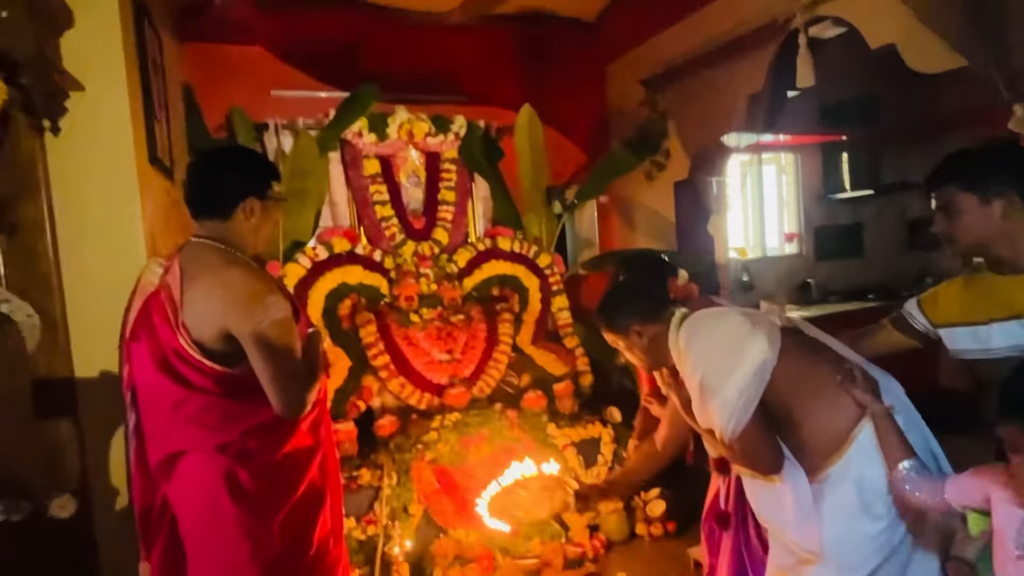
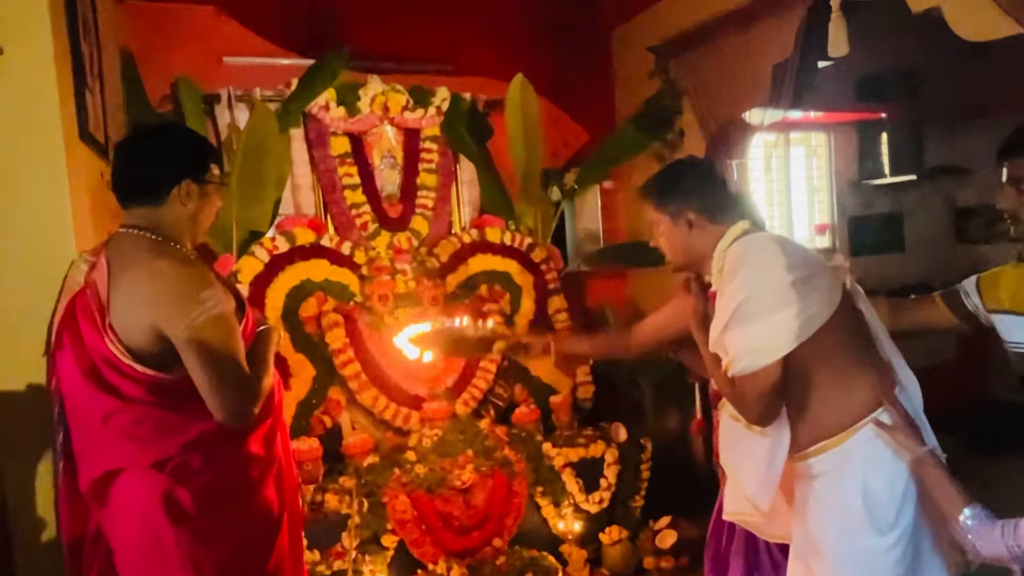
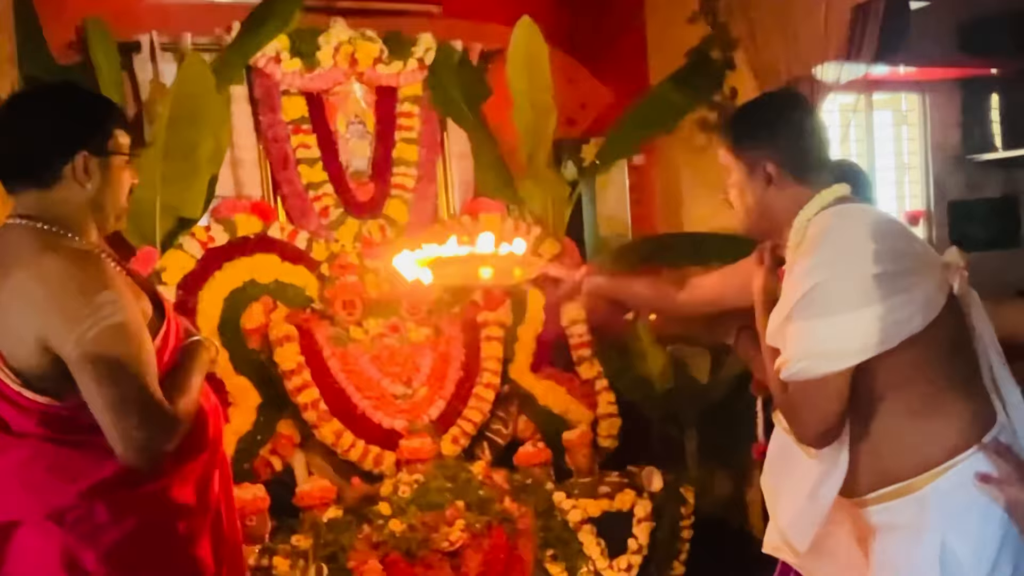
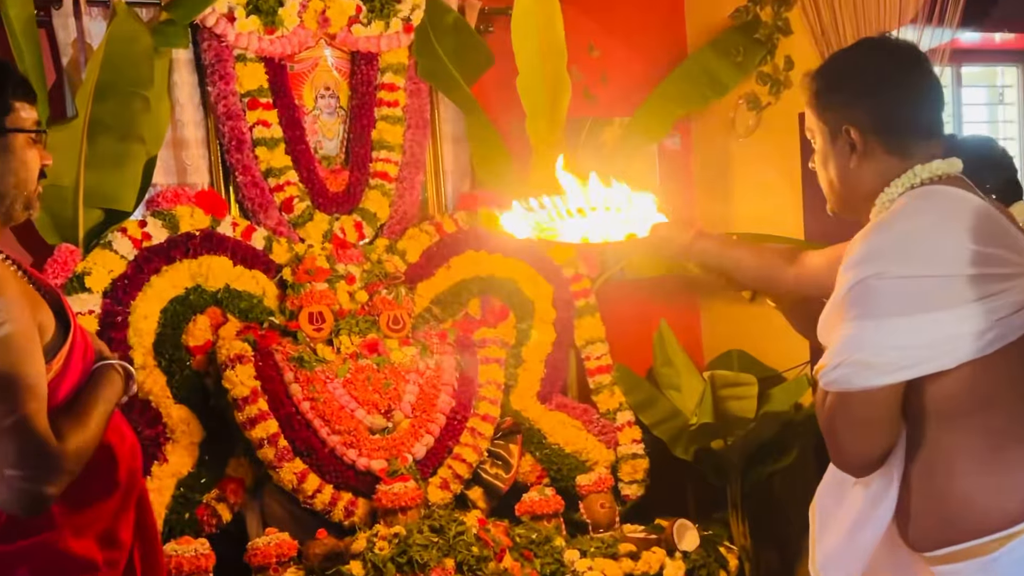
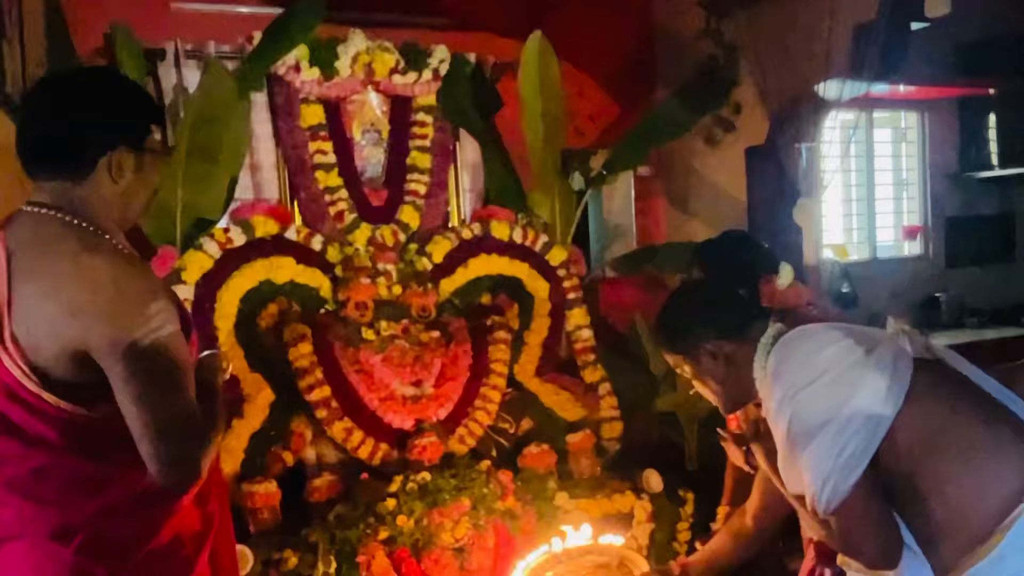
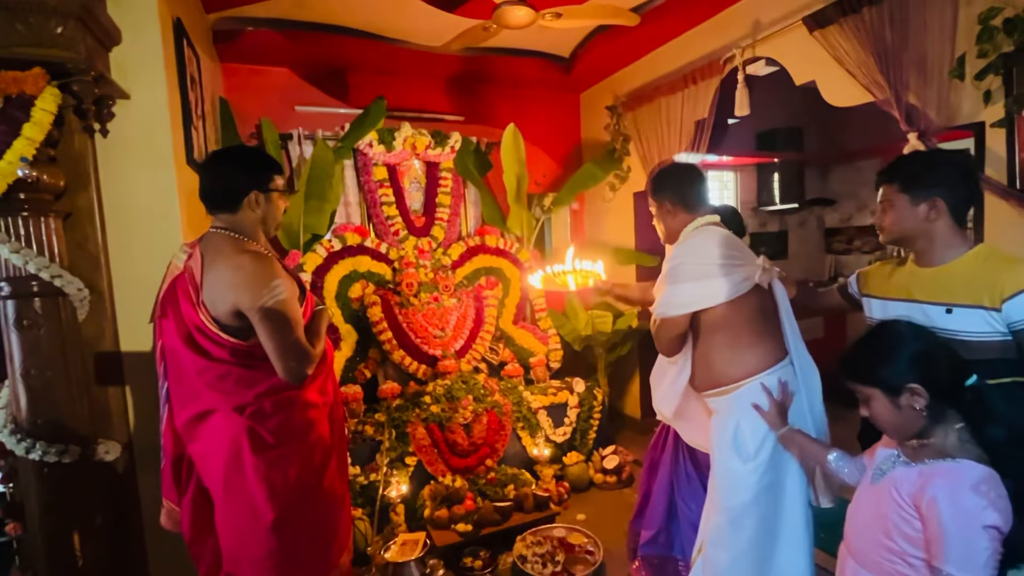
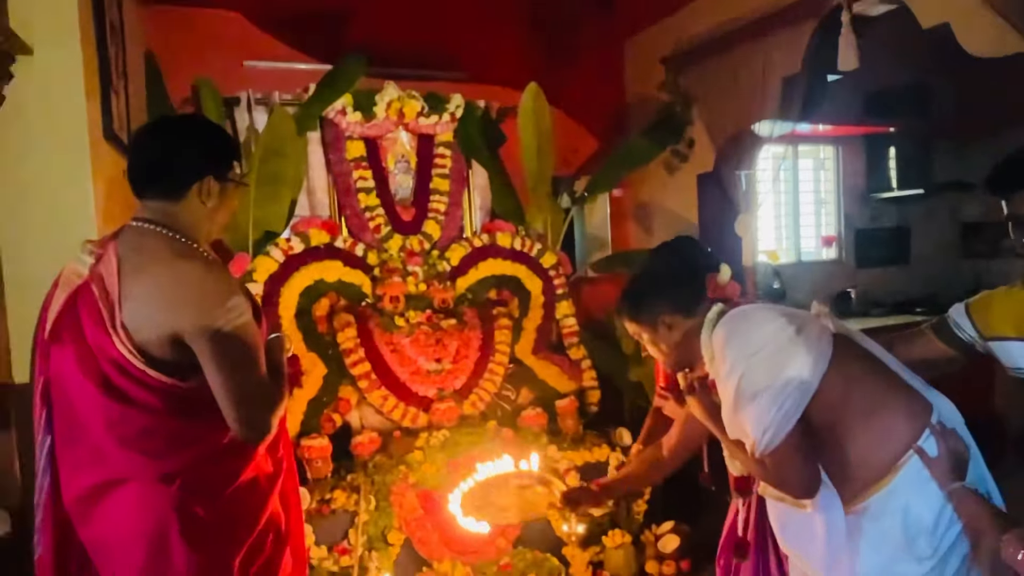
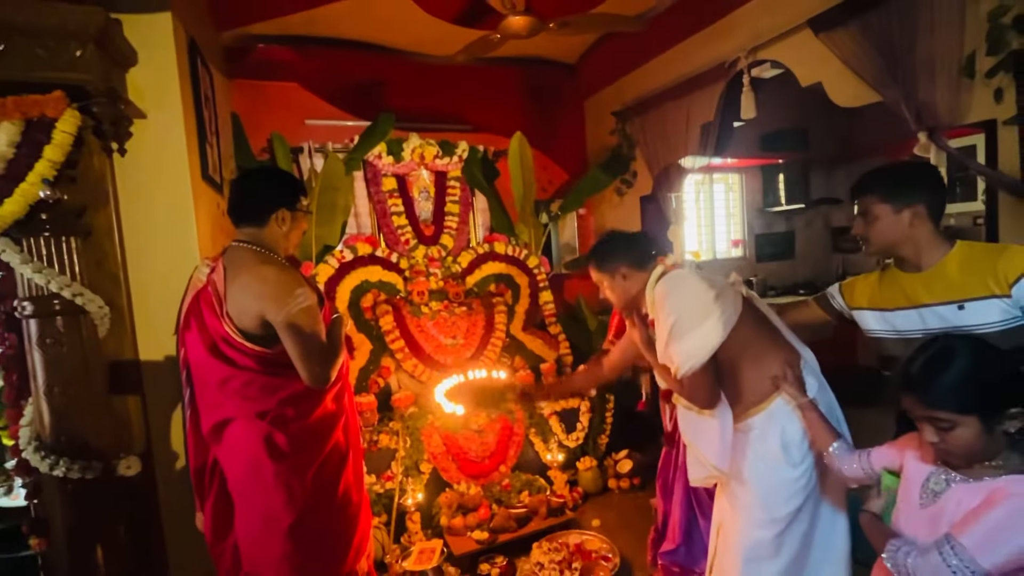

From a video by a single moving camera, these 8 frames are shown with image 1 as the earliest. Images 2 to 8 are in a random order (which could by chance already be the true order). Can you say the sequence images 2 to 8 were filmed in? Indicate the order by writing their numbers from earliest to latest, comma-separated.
8, 2, 3, 4, 5, 7, 6
